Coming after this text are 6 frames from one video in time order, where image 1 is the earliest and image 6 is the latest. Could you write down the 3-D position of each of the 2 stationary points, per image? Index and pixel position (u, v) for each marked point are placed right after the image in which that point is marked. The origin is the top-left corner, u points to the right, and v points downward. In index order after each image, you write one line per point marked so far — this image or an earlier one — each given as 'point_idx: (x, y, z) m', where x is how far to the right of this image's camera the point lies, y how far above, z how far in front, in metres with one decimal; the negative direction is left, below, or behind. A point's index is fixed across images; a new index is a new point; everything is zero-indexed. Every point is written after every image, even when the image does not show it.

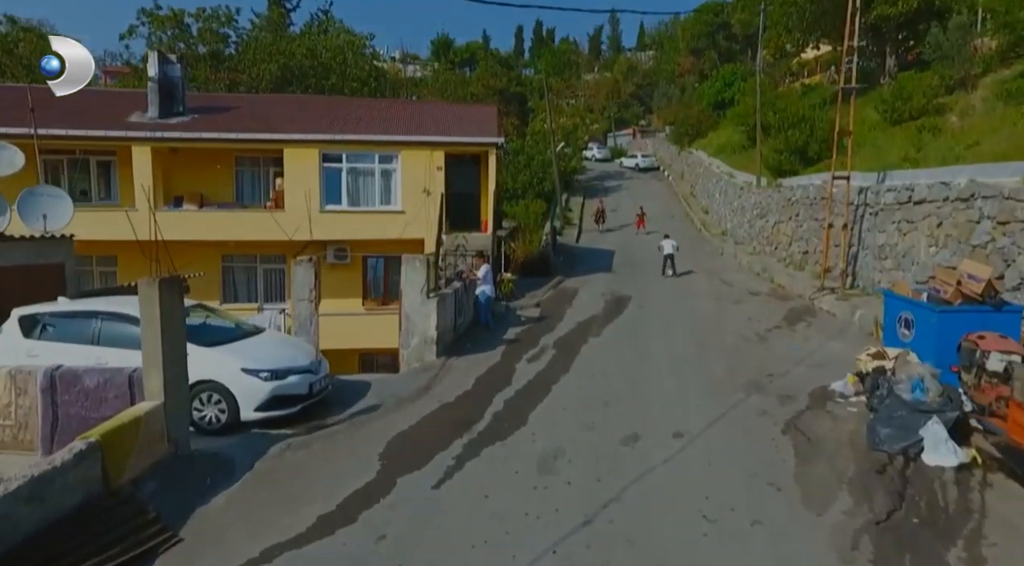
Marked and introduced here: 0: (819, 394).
0: (+4.1, -1.5, +10.0) m
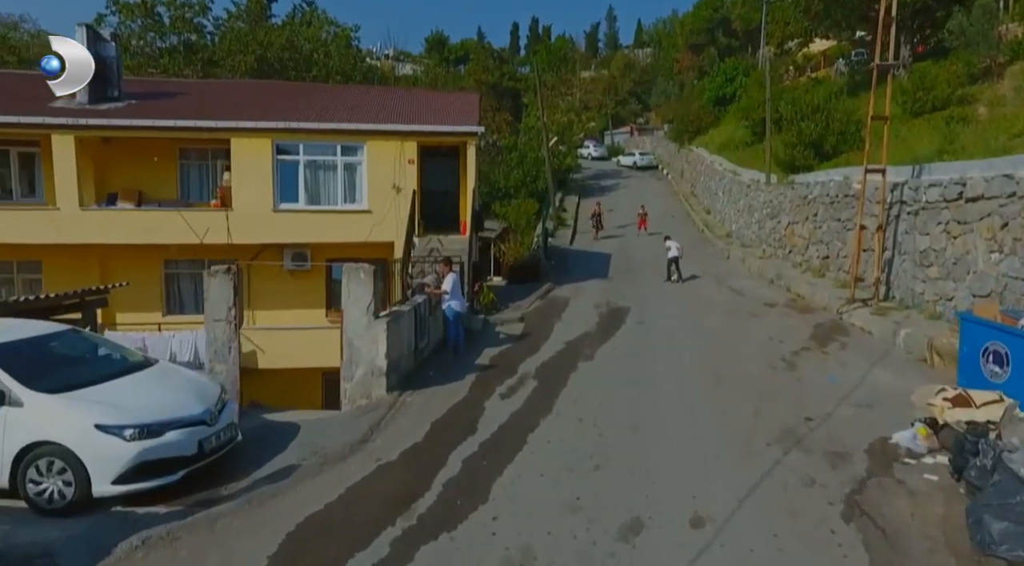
0: (+3.7, -1.7, +7.5) m
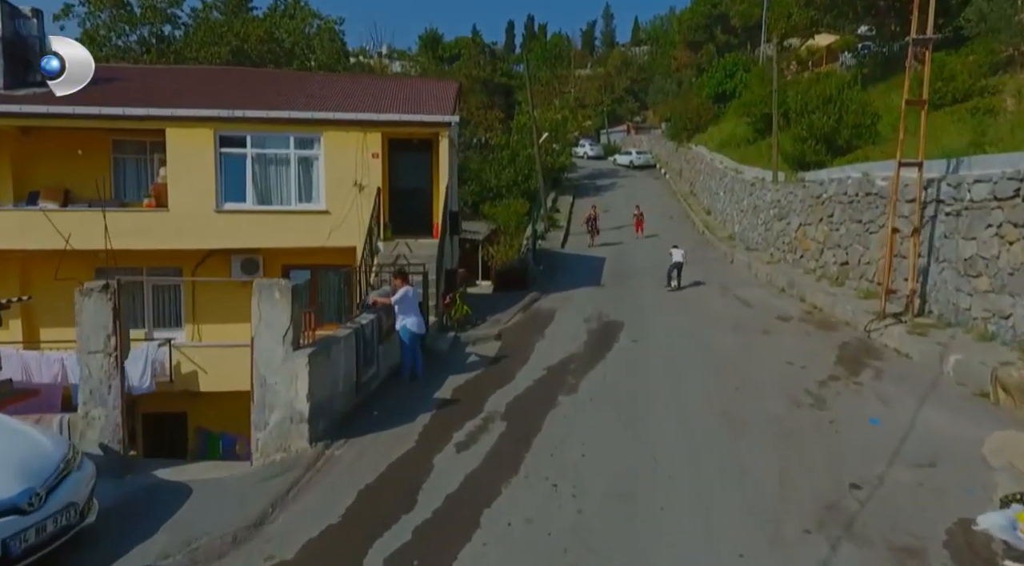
0: (+3.3, -1.9, +5.4) m
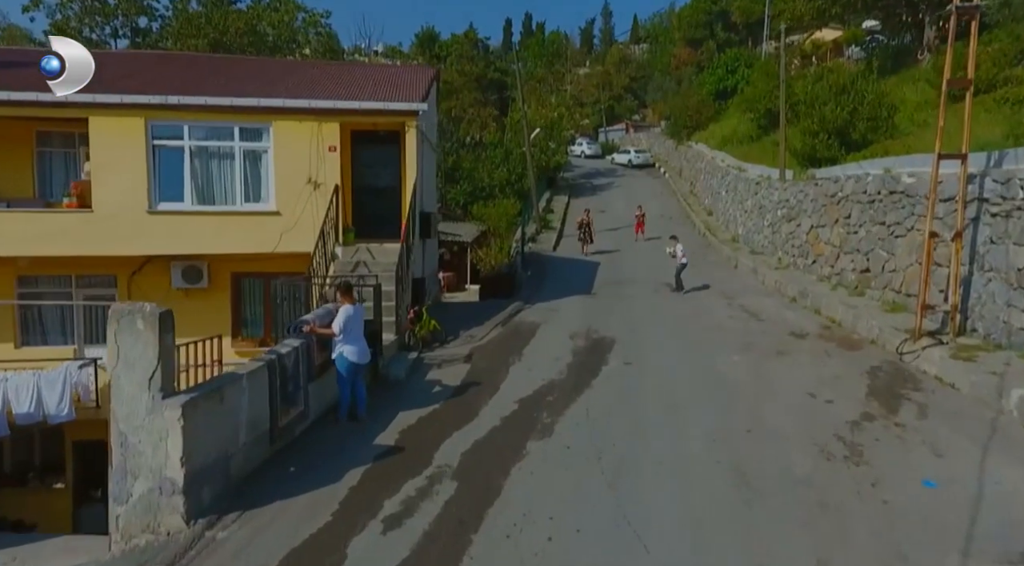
0: (+2.8, -2.1, +3.5) m
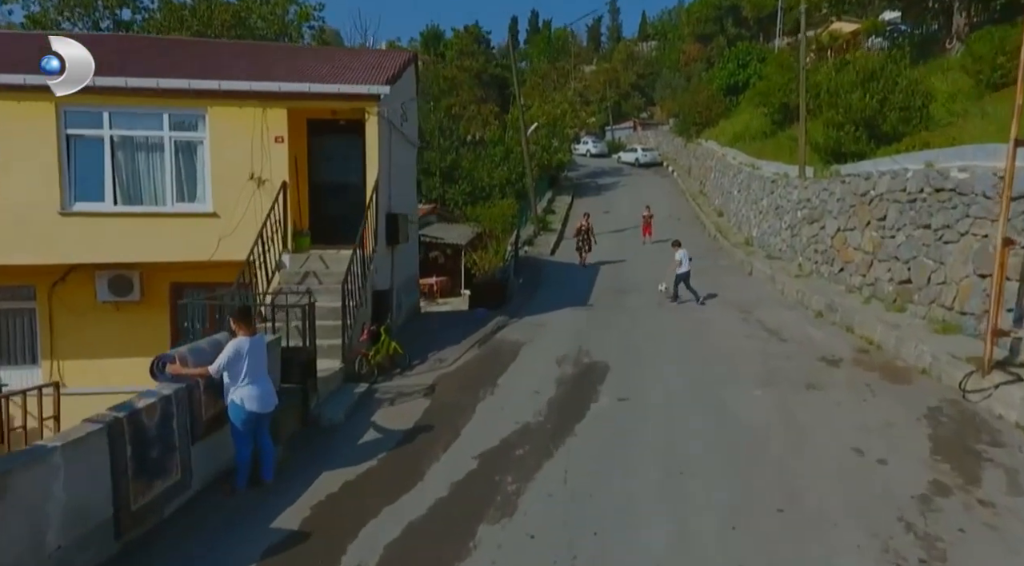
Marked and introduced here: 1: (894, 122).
0: (+2.4, -2.3, +1.4) m
1: (+9.2, +3.9, +18.0) m
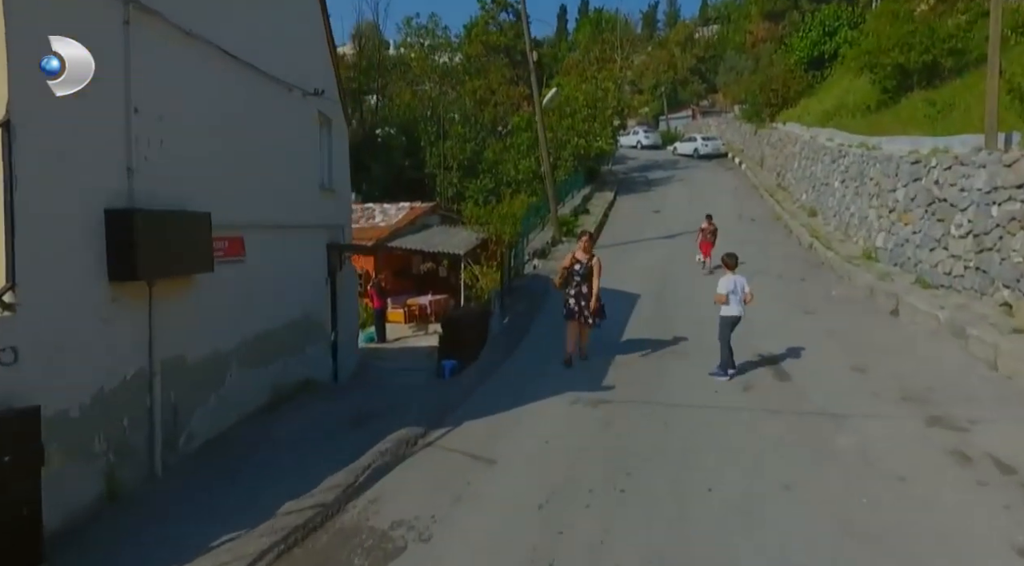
0: (+0.7, -3.0, -6.5) m
1: (+8.7, +3.1, +9.5) m
